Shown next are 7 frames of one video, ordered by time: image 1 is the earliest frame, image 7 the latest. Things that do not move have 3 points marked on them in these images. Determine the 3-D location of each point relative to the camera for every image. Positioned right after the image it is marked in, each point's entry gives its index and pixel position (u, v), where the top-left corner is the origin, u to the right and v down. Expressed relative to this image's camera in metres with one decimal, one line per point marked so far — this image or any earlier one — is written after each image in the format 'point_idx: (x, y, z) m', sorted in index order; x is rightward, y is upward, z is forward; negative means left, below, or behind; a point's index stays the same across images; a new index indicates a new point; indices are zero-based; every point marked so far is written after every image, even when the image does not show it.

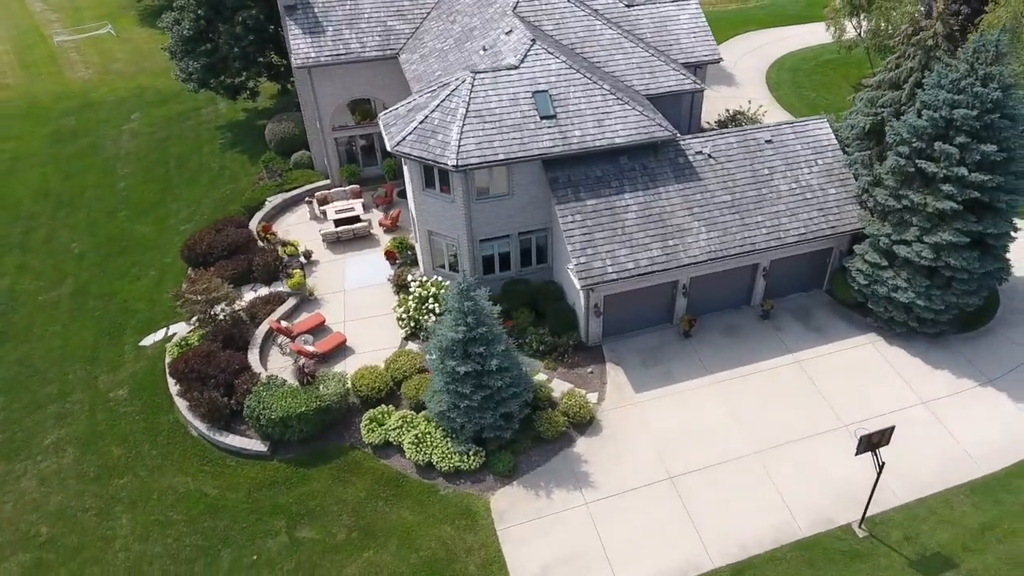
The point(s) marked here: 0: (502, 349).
0: (-0.3, -1.5, +18.8) m
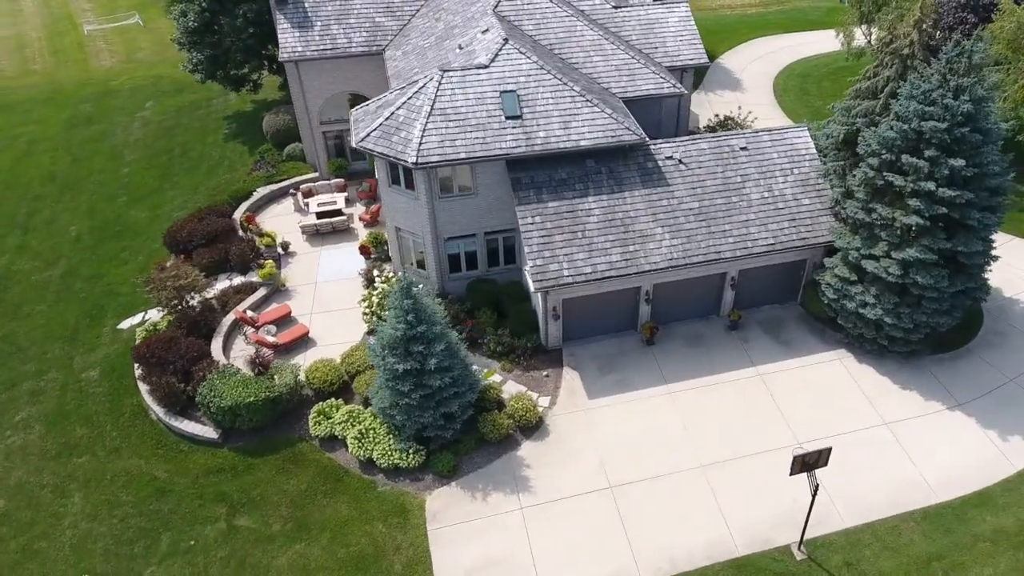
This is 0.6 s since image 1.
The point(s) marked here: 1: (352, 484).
0: (-1.8, -1.5, +18.7) m
1: (-4.1, -5.1, +19.3) m
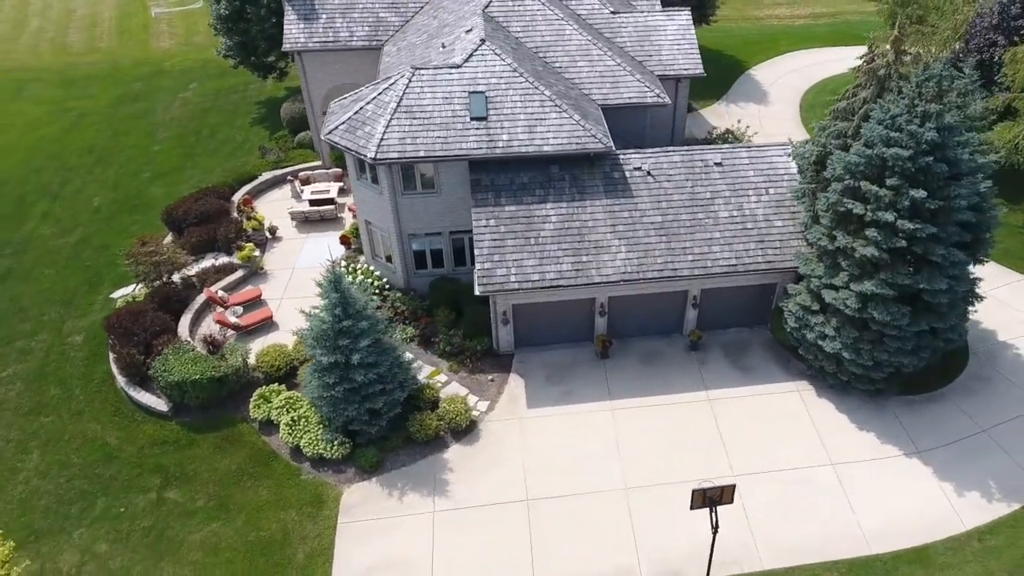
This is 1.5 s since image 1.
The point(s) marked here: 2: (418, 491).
0: (-3.6, -1.4, +18.8) m
1: (-6.1, -4.8, +19.6) m
2: (-2.4, -5.1, +18.8) m
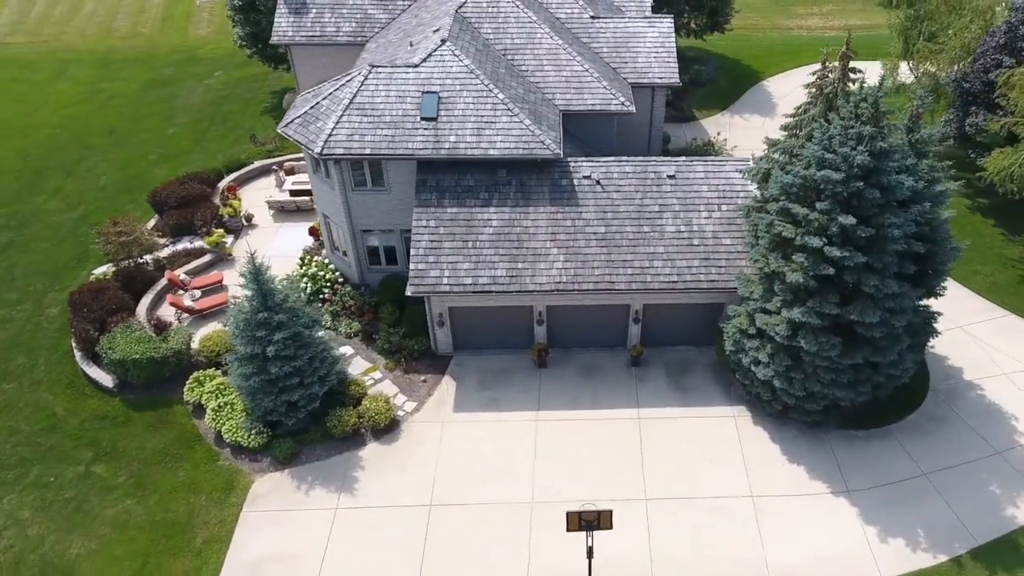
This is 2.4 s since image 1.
0: (-5.7, -1.3, +18.9) m
1: (-8.4, -4.4, +20.0) m
2: (-4.7, -5.0, +18.9) m
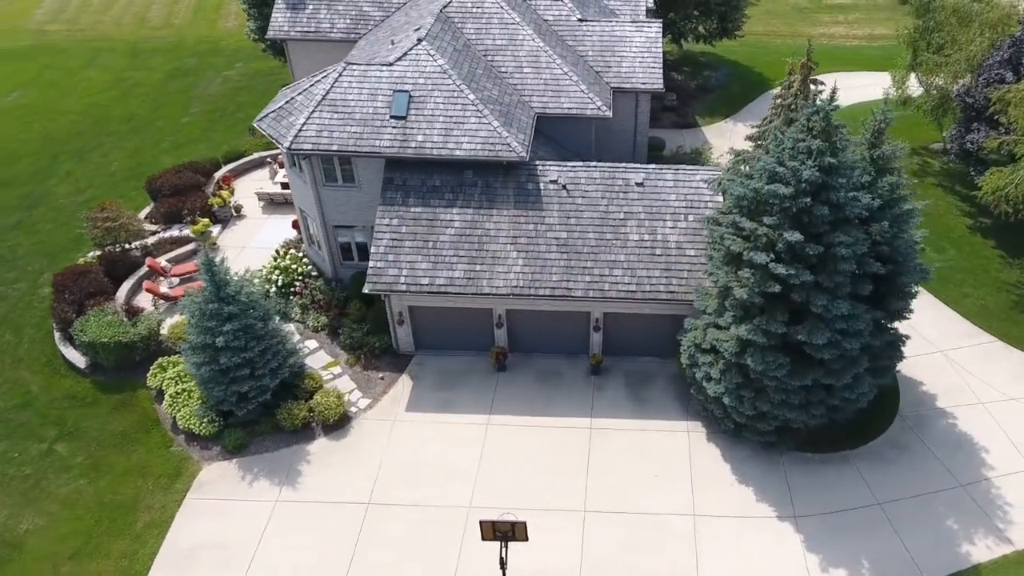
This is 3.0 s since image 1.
0: (-7.0, -1.1, +19.1) m
1: (-9.7, -4.1, +20.4) m
2: (-6.2, -4.9, +19.0) m
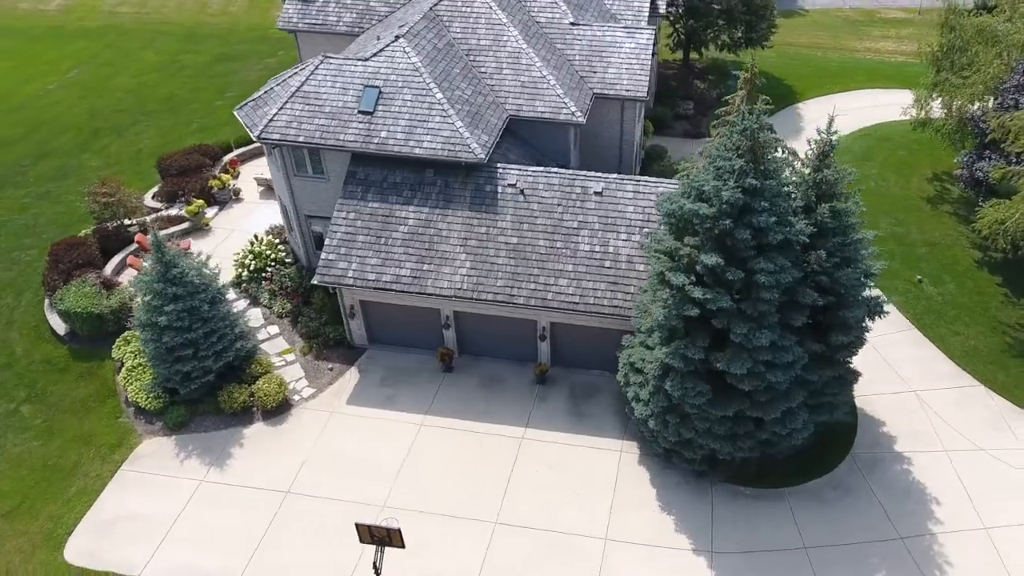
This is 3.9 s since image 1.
0: (-8.6, -0.6, +19.7) m
1: (-11.5, -3.4, +21.2) m
2: (-8.1, -4.4, +19.5) m
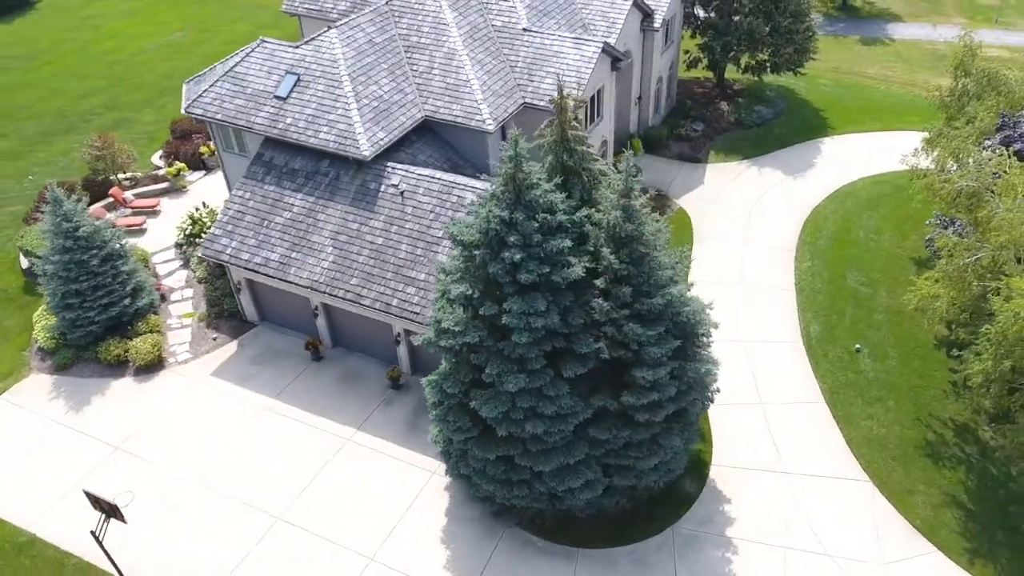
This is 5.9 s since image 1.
0: (-12.4, +0.7, +21.1) m
1: (-15.3, -1.6, +23.2) m
2: (-12.5, -3.2, +21.0) m
